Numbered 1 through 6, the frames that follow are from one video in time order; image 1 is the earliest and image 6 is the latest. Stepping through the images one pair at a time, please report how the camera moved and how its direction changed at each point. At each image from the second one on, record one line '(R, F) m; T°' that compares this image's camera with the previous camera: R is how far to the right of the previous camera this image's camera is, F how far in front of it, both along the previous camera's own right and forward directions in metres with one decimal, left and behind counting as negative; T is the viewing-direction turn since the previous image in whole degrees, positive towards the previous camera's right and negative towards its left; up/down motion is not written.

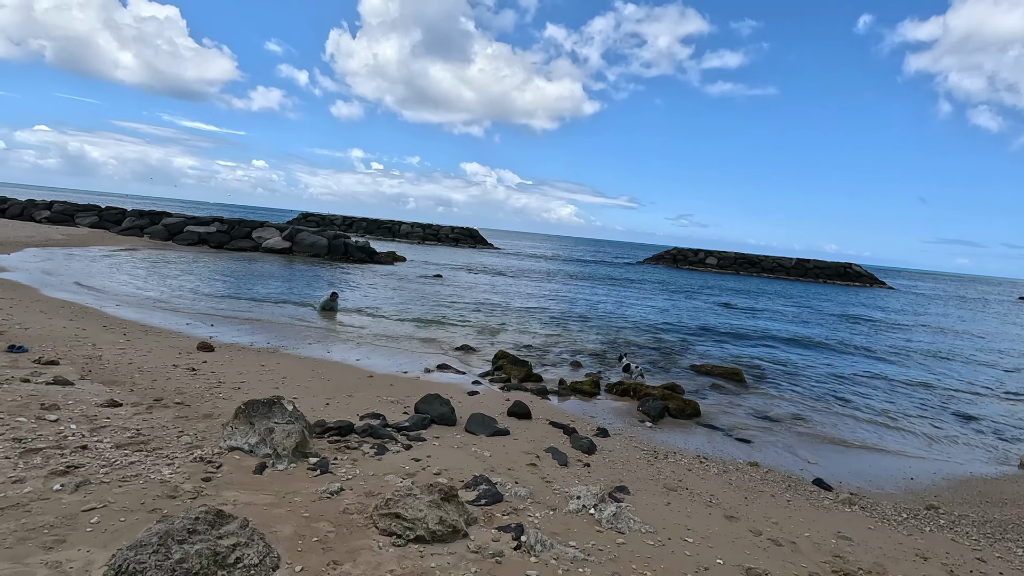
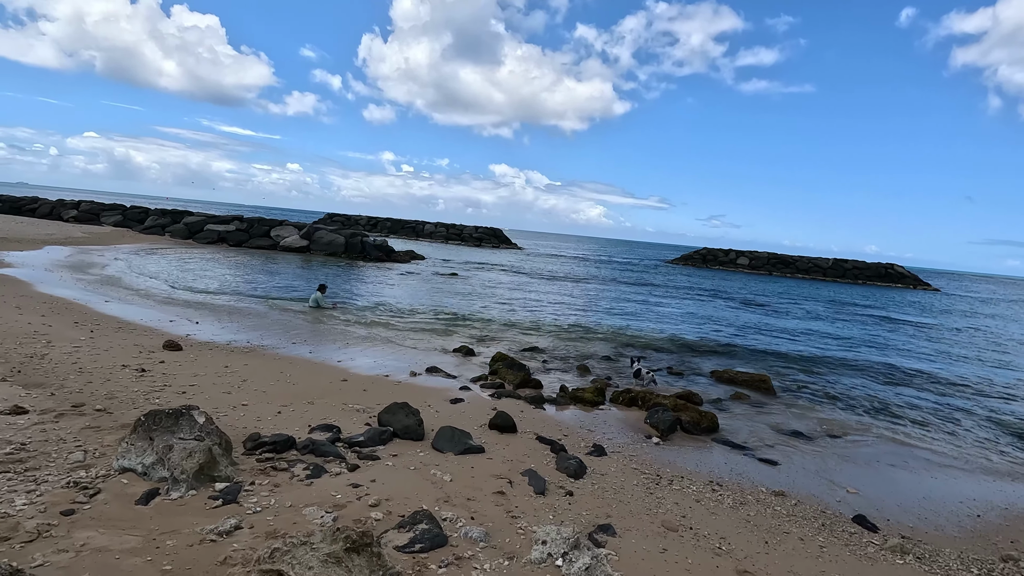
(+0.6, +1.2) m; -3°
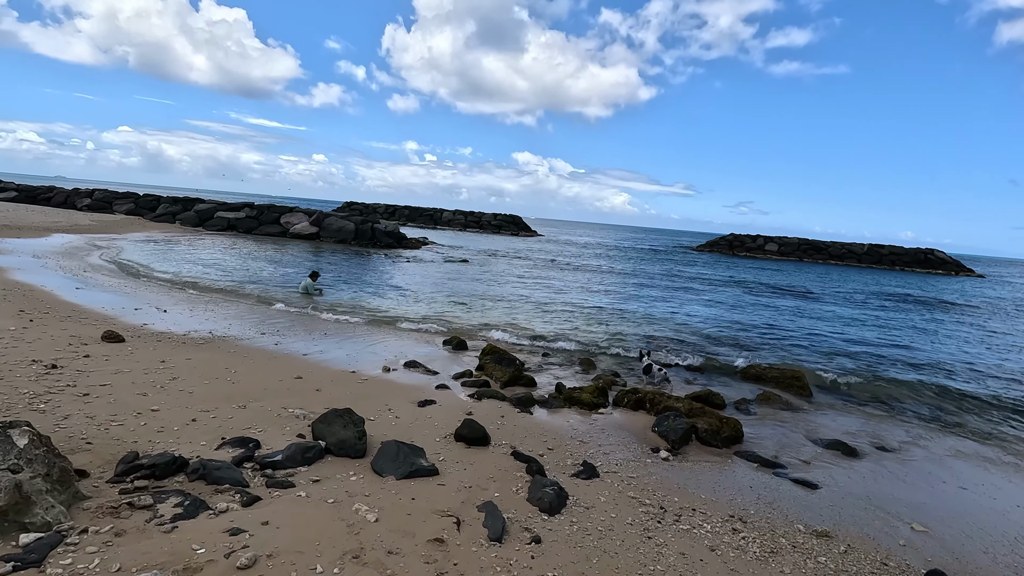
(+0.6, +1.5) m; -3°
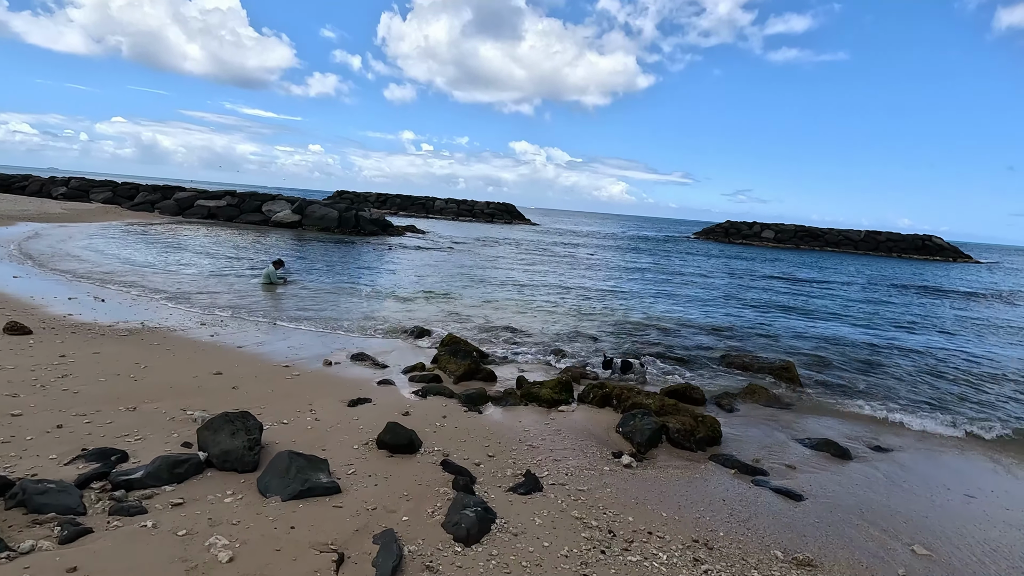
(+0.7, +0.9) m; 0°
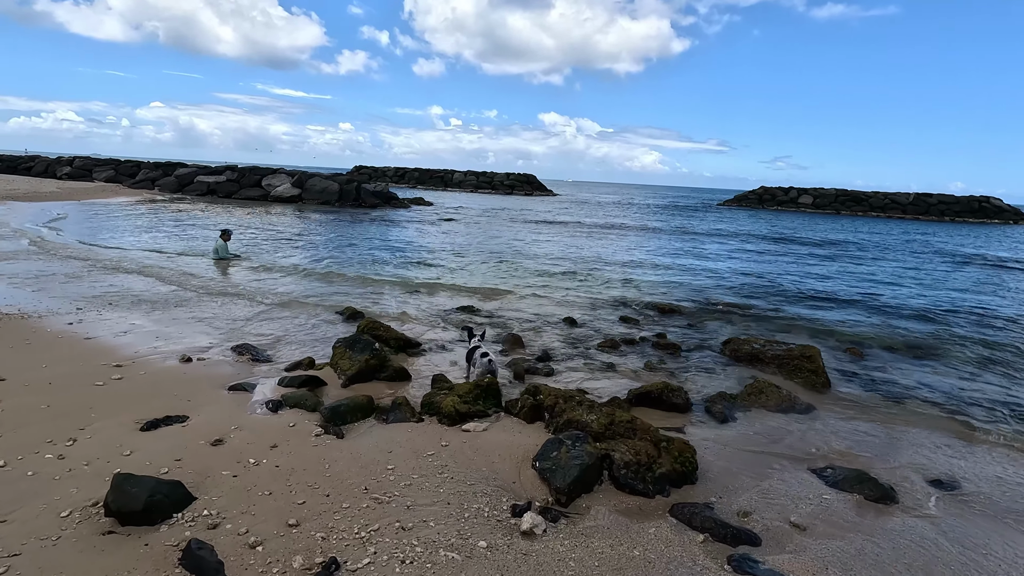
(+1.4, +2.2) m; -3°
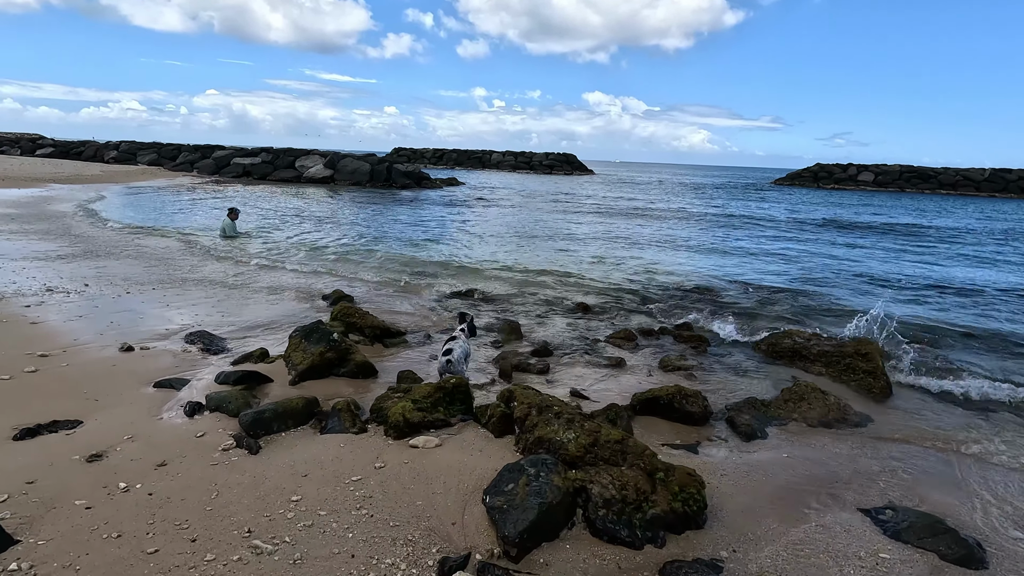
(+0.6, +1.1) m; -5°
